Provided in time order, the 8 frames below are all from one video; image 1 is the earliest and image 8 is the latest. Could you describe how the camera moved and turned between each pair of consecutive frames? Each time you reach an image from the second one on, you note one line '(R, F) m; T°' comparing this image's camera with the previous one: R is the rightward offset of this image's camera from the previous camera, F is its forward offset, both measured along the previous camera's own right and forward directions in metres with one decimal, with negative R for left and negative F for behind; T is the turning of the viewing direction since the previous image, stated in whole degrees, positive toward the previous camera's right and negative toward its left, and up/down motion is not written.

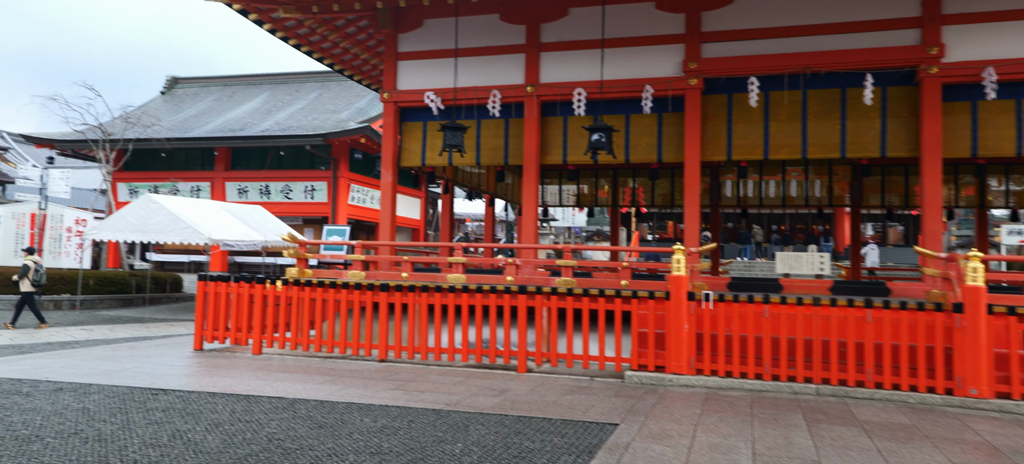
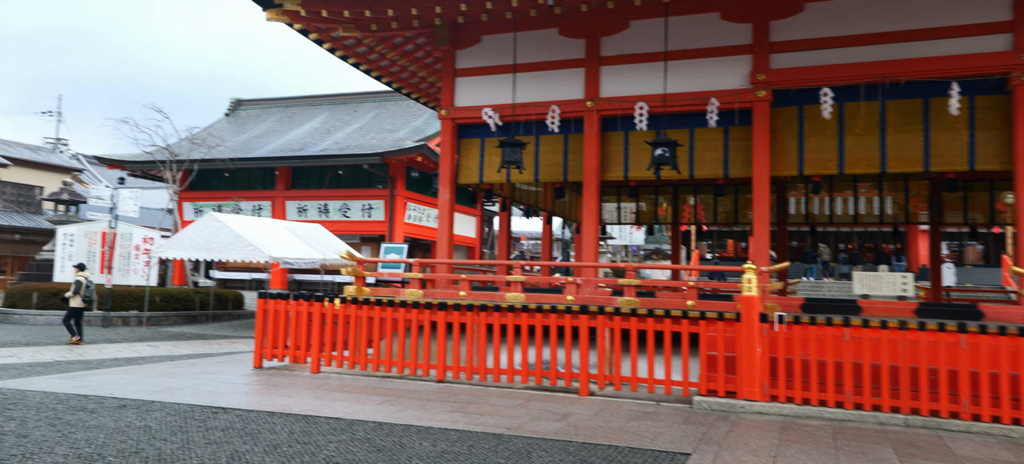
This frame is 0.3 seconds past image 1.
(-0.1, +0.2) m; -4°
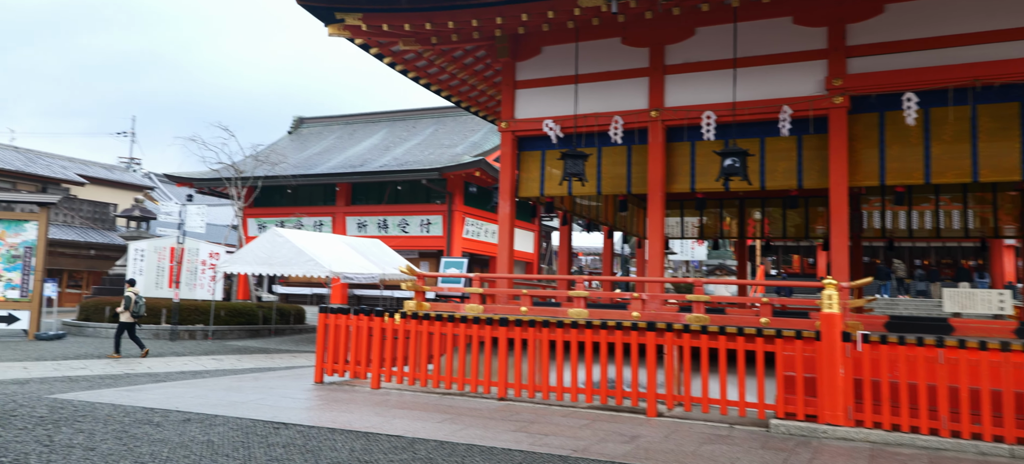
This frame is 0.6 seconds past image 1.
(-0.1, +0.2) m; -4°
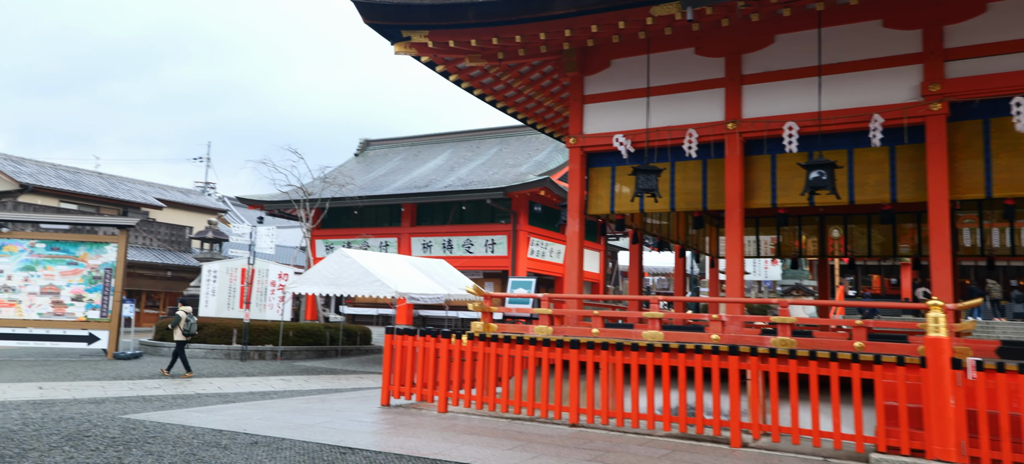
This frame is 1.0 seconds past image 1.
(-0.1, +0.3) m; -5°
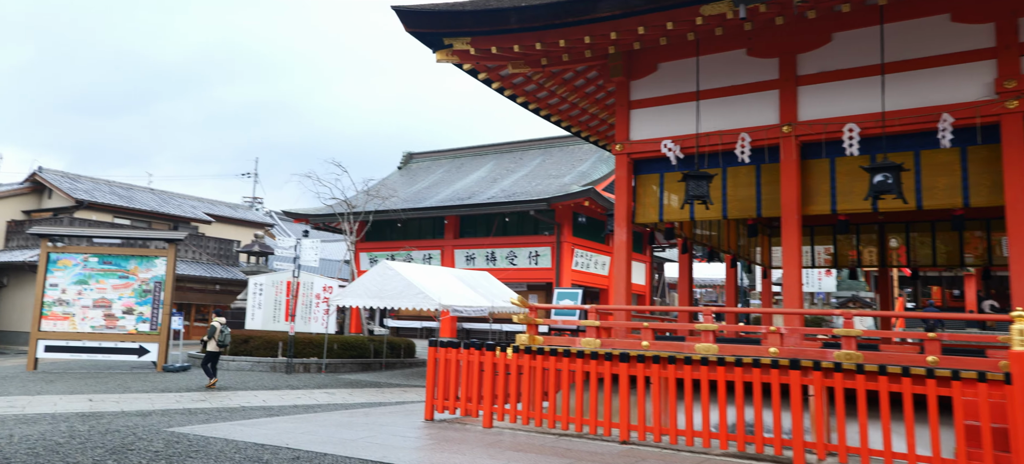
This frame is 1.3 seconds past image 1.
(0.0, +0.2) m; -3°
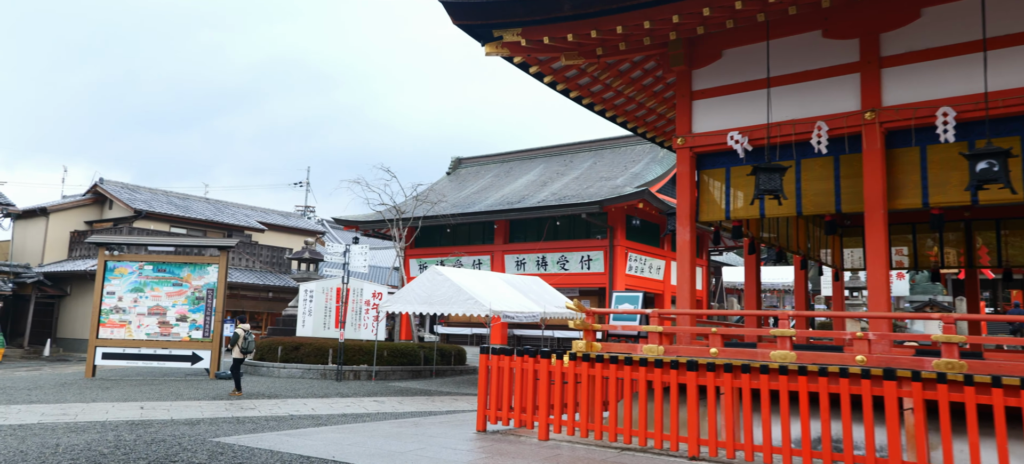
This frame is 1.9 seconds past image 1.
(-0.1, +0.5) m; -4°
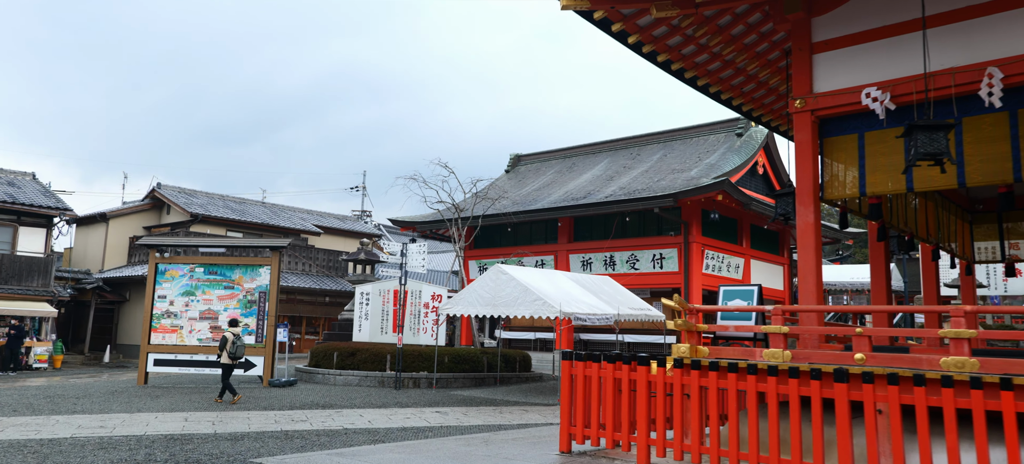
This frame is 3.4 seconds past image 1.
(-0.3, +1.4) m; -4°
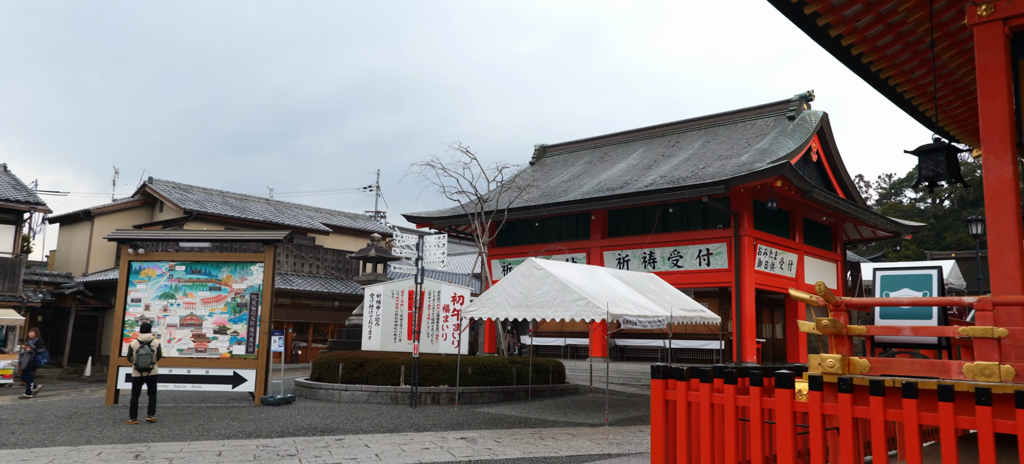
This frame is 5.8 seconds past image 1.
(-0.3, +2.3) m; -1°
